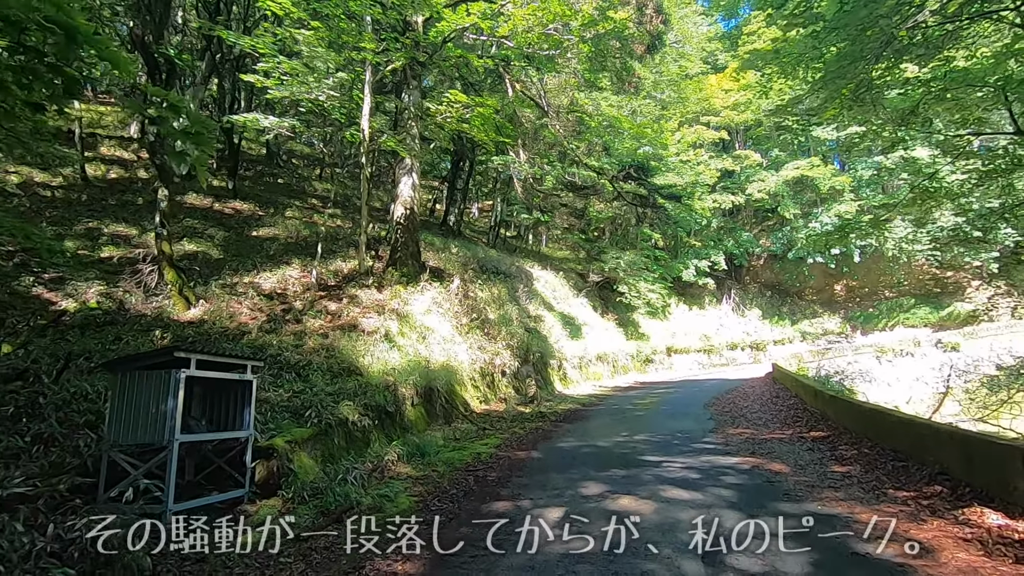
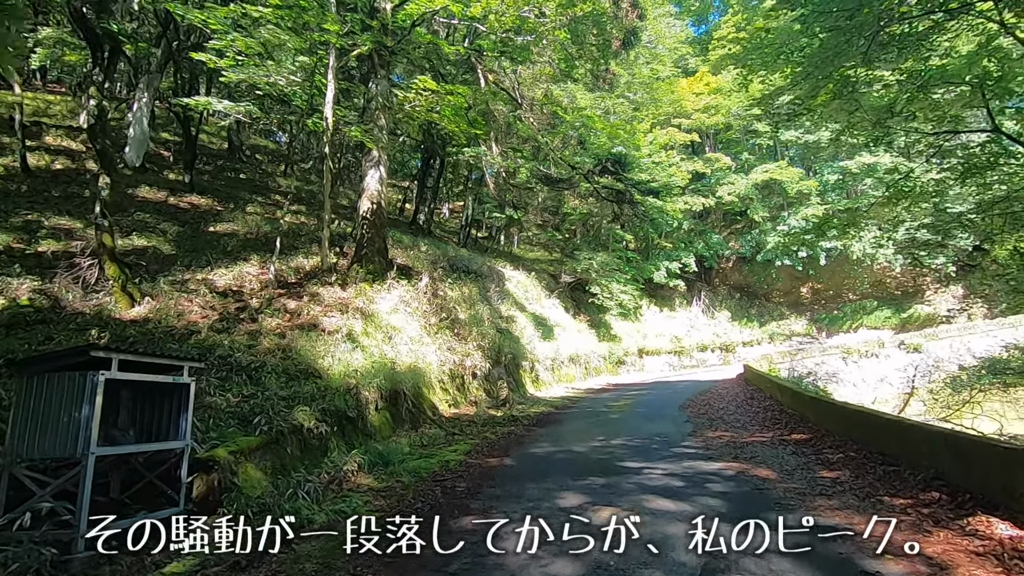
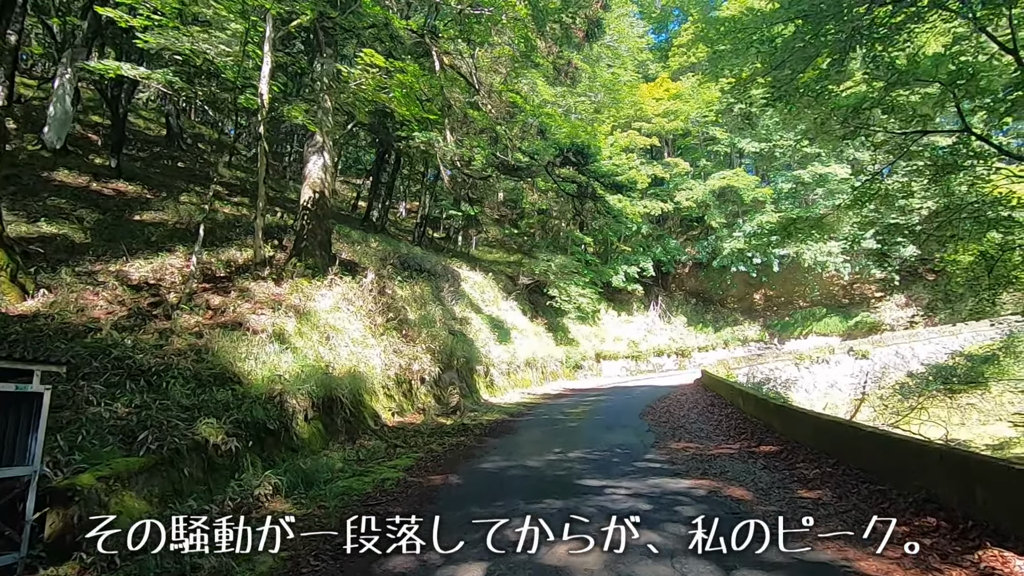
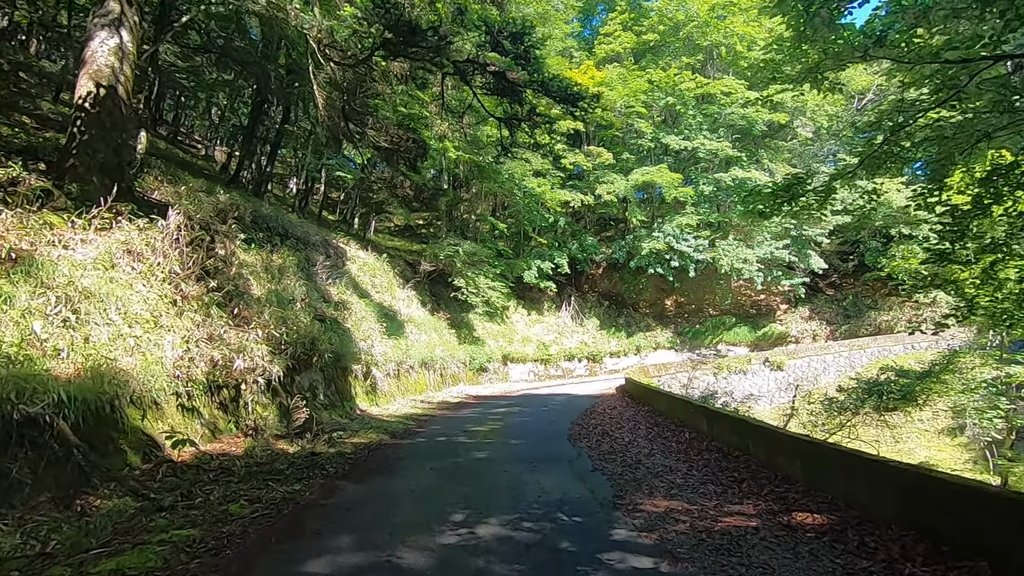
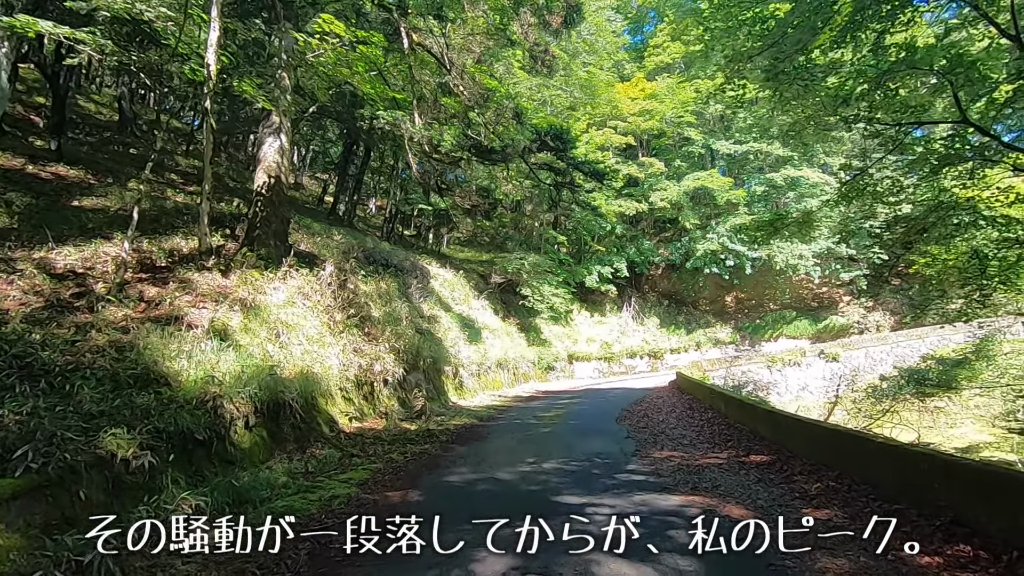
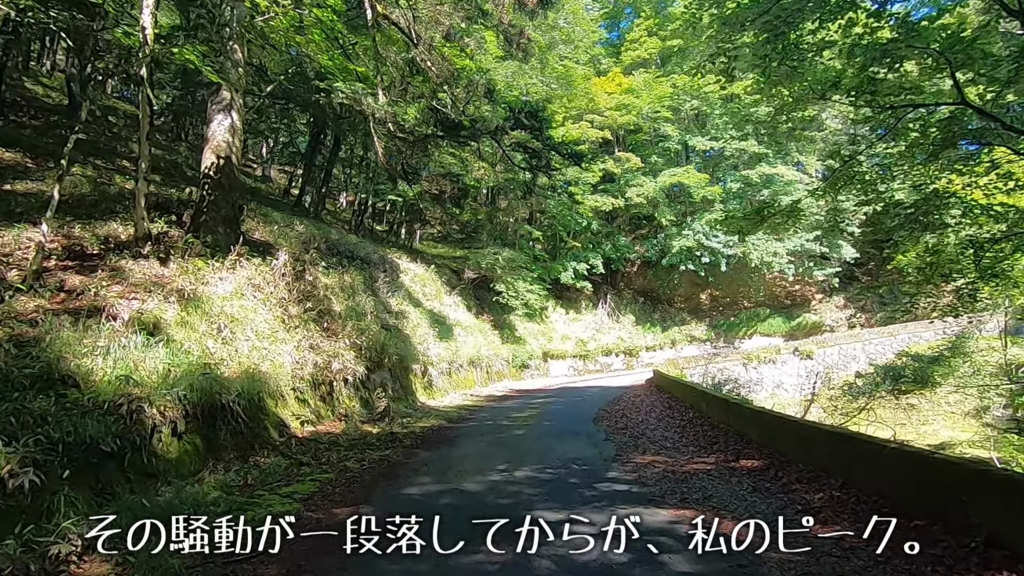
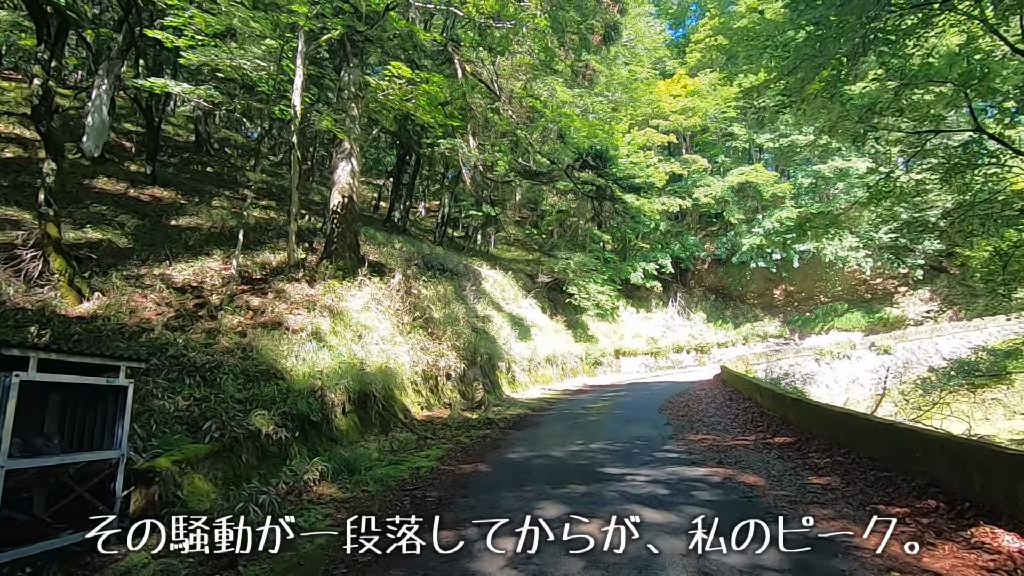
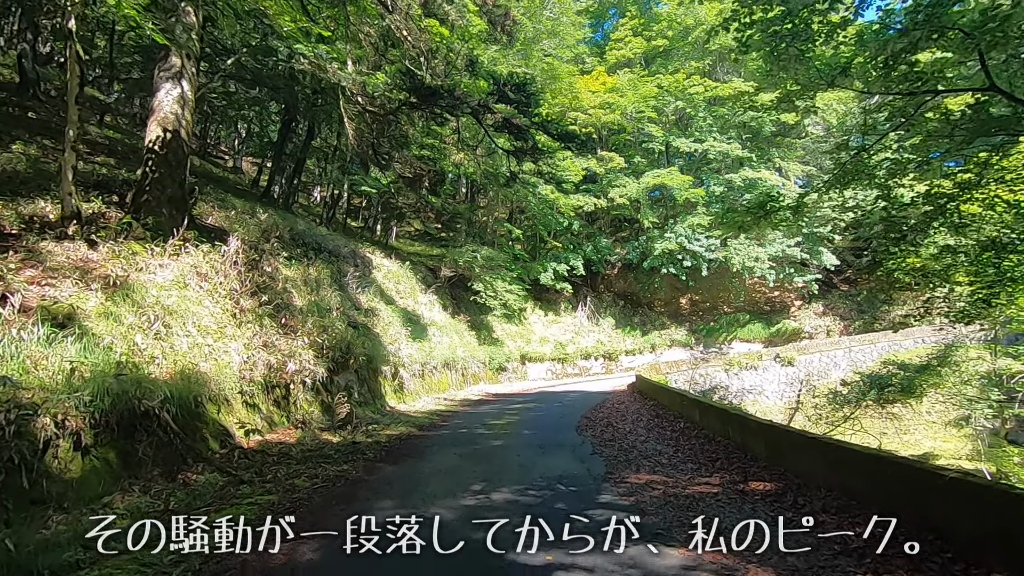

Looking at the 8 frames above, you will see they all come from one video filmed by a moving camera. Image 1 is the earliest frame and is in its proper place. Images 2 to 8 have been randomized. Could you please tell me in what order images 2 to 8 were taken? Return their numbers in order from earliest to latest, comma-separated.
2, 7, 3, 5, 6, 8, 4
